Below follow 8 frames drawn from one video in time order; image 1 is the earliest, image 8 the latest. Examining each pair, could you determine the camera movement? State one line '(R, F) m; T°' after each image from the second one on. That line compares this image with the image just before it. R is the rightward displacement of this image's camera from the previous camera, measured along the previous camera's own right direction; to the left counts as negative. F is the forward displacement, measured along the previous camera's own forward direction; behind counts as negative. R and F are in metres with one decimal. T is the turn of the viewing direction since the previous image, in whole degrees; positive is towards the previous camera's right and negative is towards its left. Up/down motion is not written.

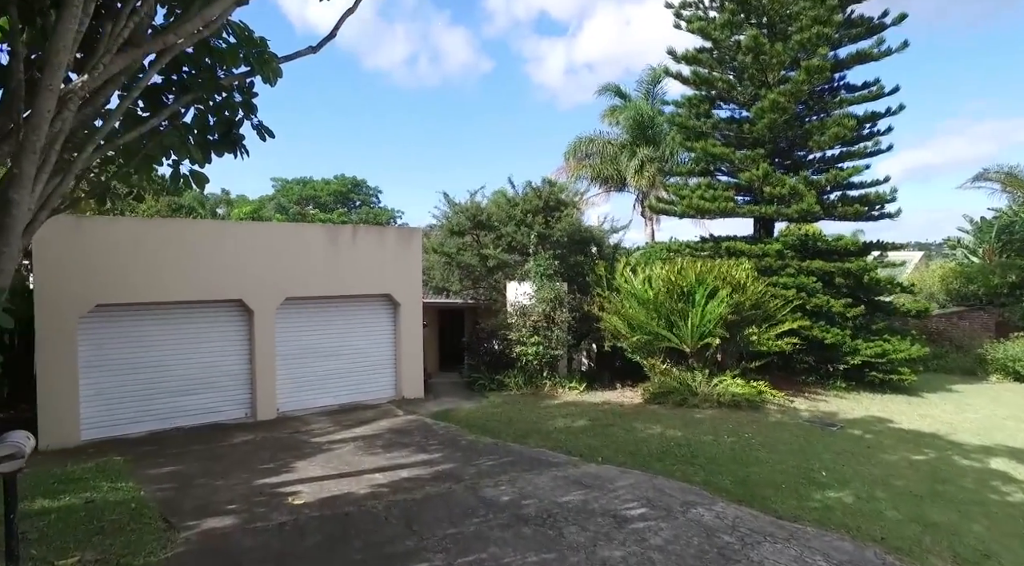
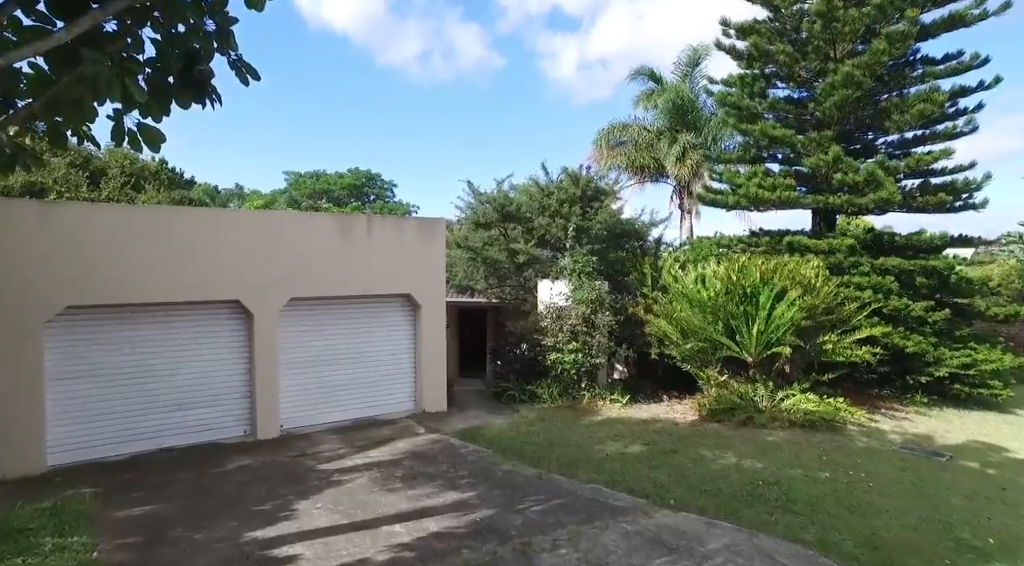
(-0.4, +1.6) m; -1°
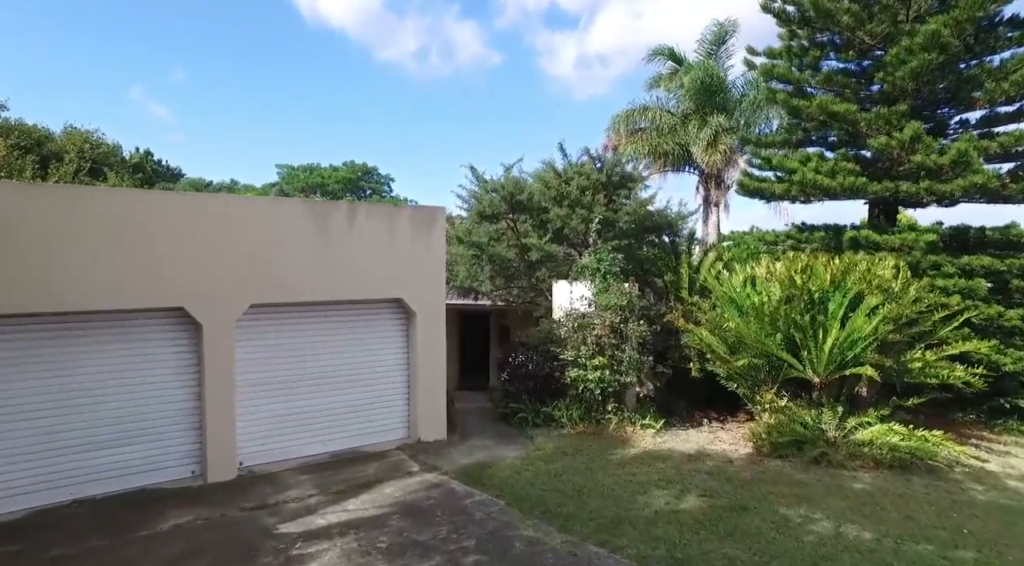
(-0.2, +2.1) m; 0°
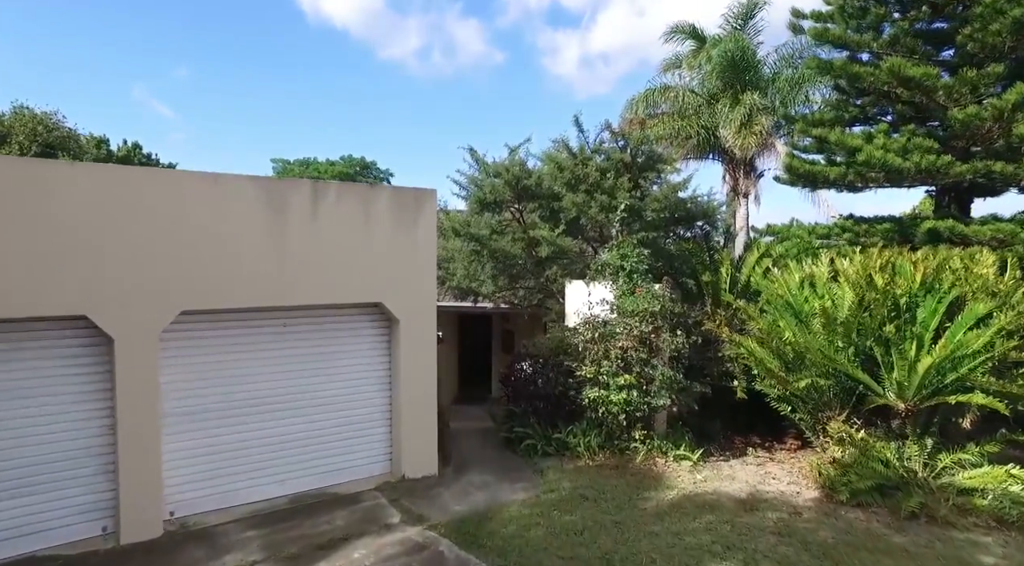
(0.0, +1.9) m; 0°
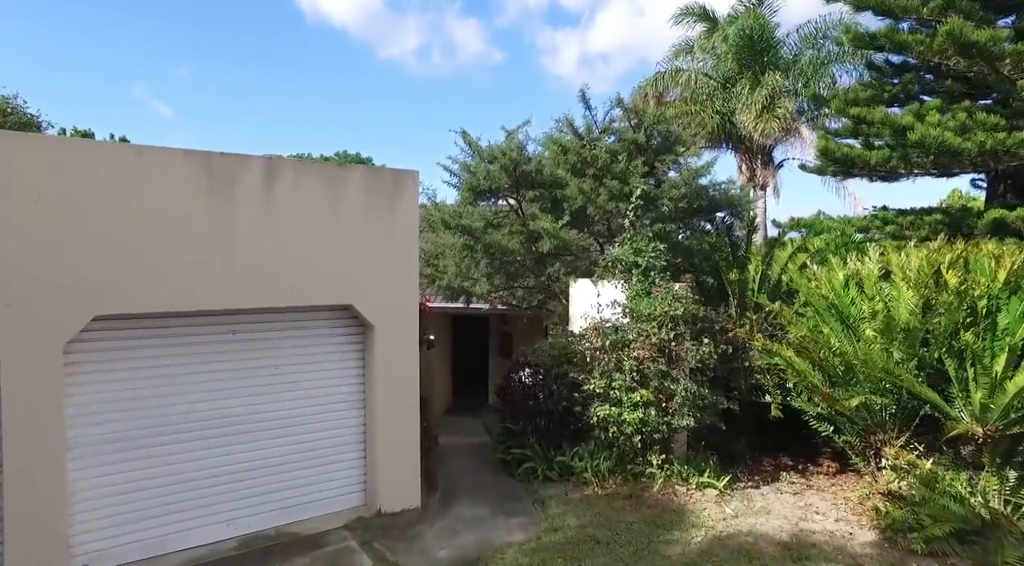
(0.0, +1.3) m; 0°
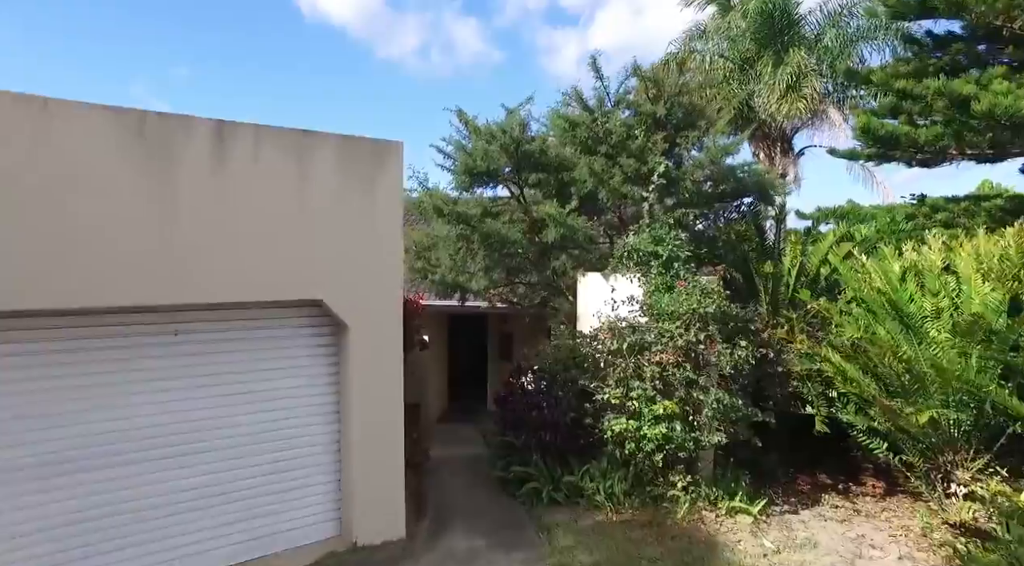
(0.0, +1.1) m; 0°
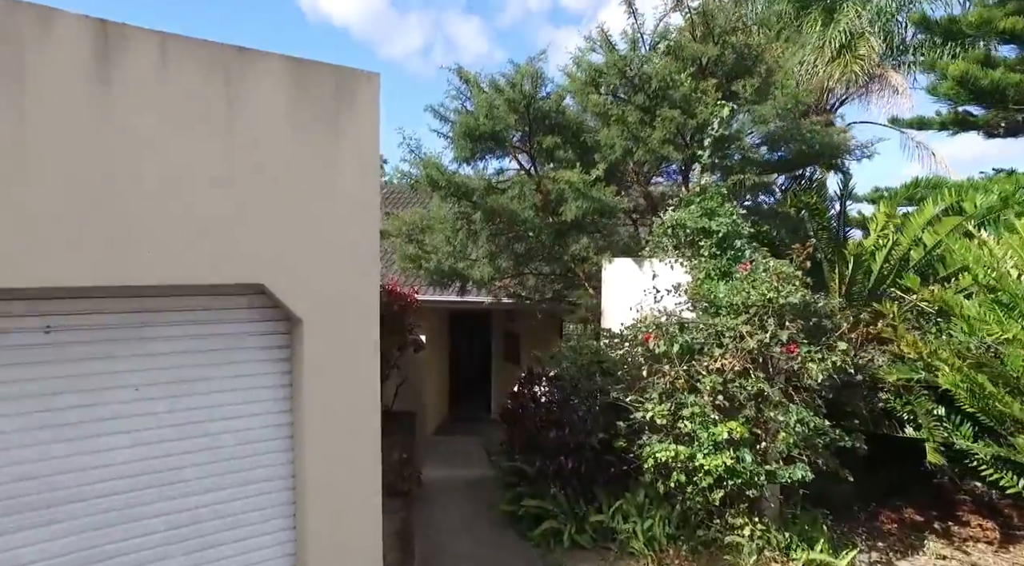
(-0.1, +1.5) m; 0°
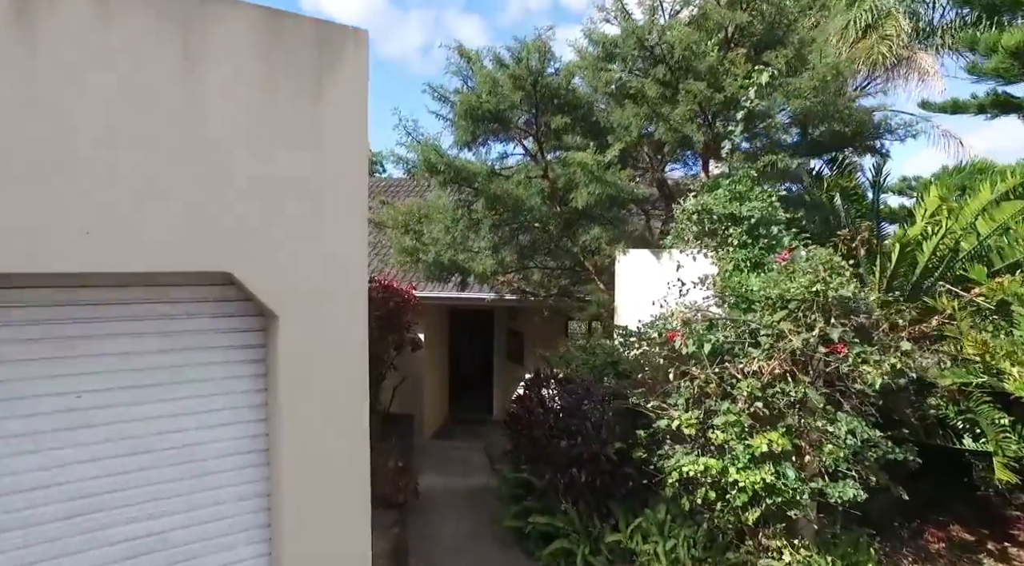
(-0.1, +0.6) m; 0°
